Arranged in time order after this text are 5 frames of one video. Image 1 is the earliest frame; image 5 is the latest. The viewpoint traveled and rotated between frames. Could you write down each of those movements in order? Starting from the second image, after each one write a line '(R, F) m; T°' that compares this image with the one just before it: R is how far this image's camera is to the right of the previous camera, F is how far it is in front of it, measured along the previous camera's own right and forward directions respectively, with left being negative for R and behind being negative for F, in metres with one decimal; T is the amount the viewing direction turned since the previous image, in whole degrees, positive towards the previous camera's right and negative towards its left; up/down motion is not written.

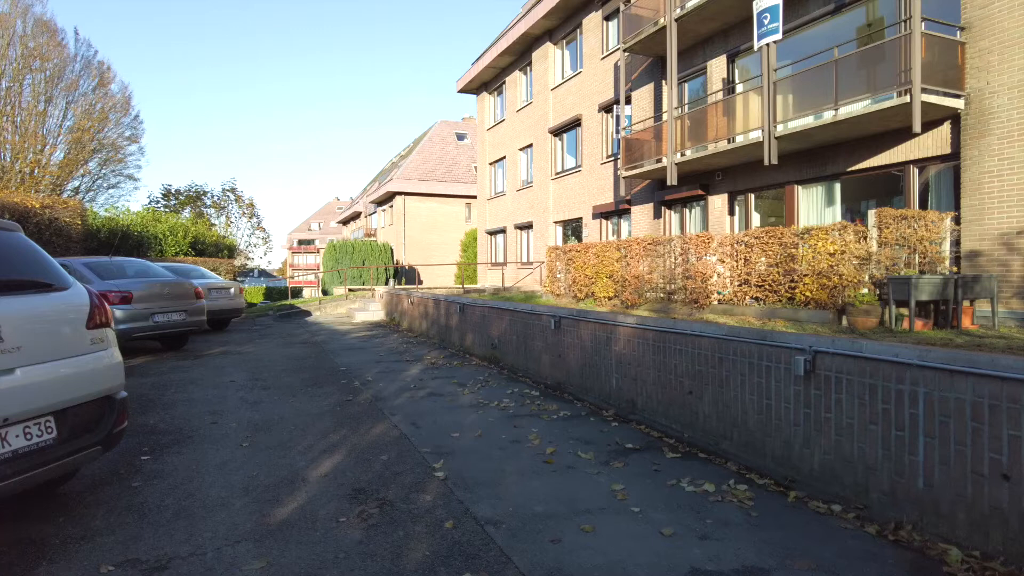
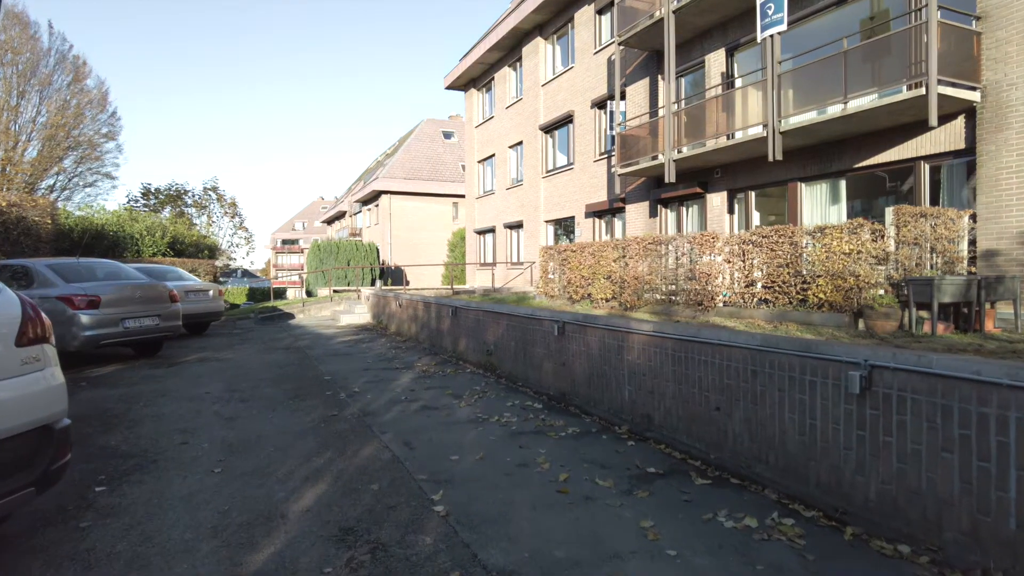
(-0.2, +0.6) m; +1°
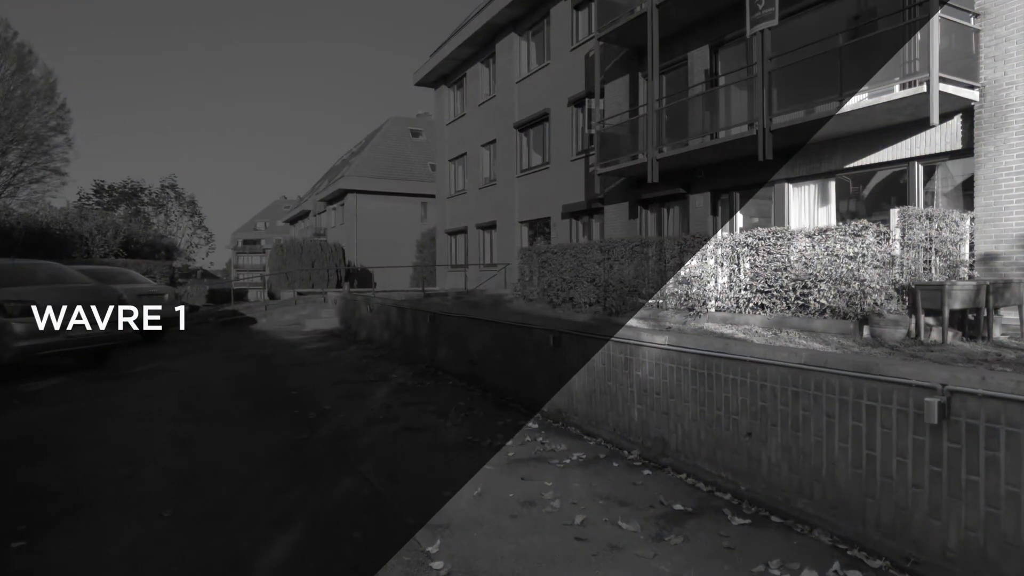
(-0.3, +0.7) m; +3°
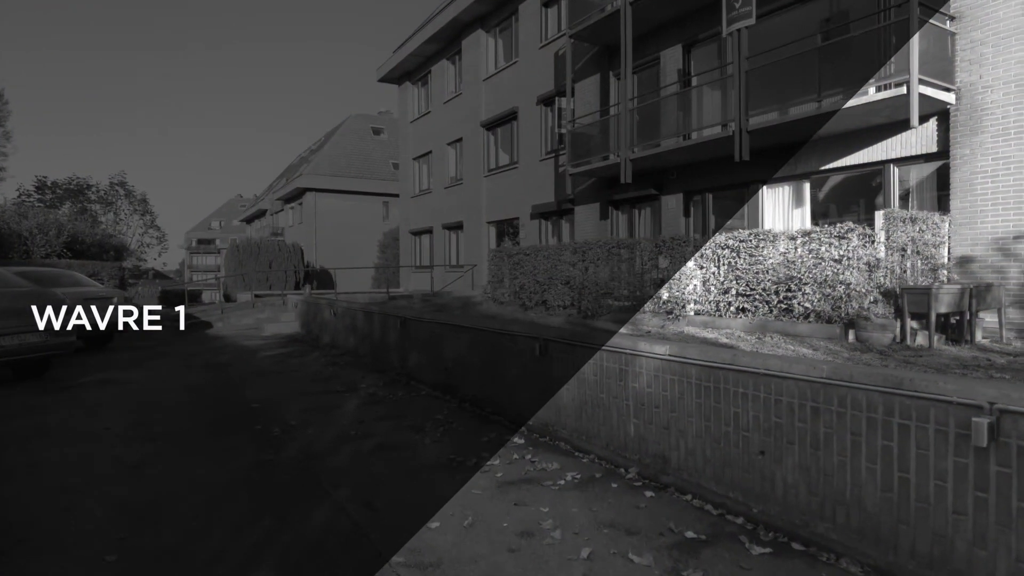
(-0.2, +0.4) m; +3°
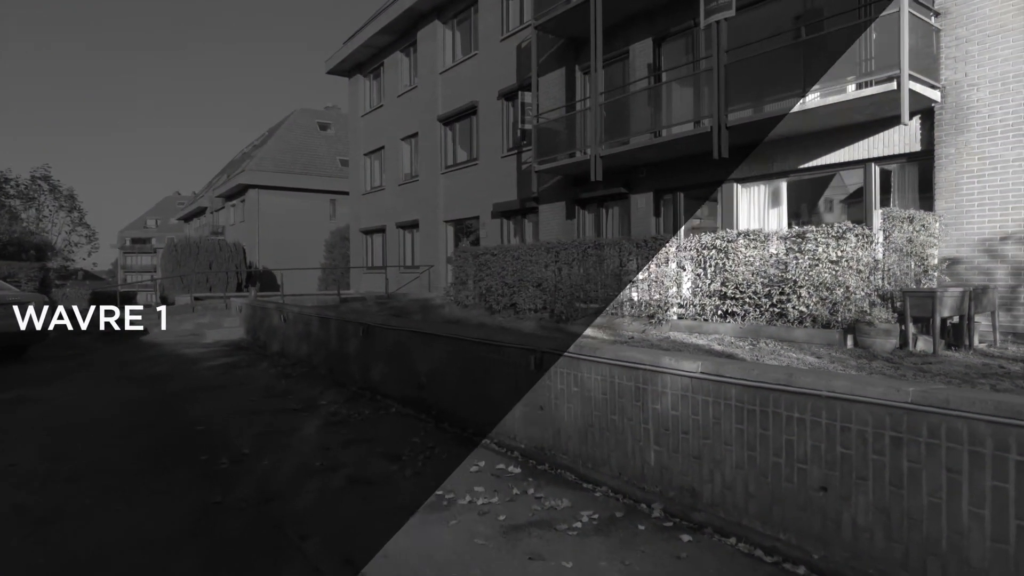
(-0.4, +0.8) m; +5°
